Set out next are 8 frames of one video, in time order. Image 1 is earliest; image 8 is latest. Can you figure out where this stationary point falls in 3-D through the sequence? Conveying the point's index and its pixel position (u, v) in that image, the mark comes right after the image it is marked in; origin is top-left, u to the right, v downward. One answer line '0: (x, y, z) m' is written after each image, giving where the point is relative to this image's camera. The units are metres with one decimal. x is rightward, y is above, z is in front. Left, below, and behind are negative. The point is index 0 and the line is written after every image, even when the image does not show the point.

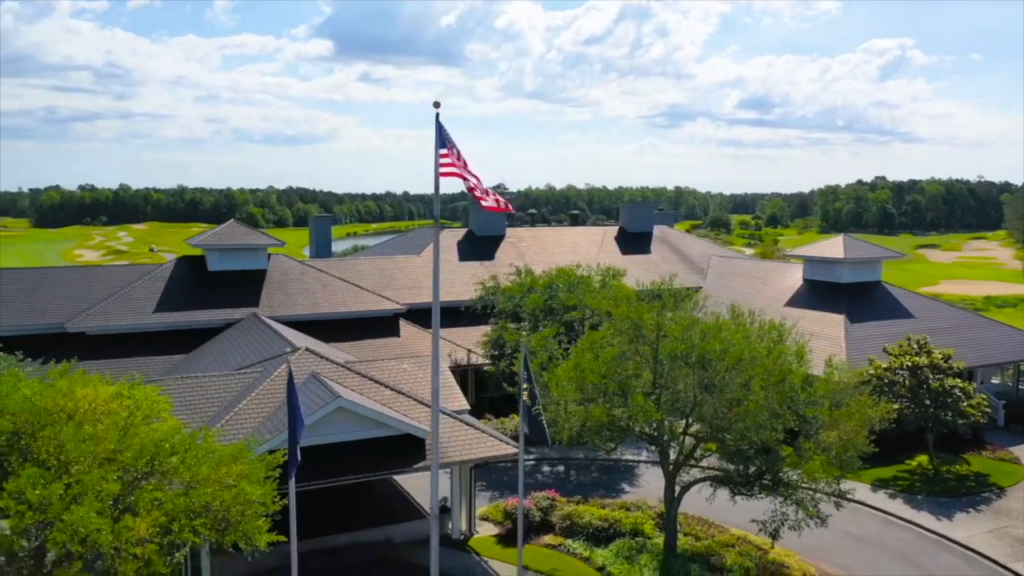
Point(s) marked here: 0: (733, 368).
0: (+4.7, -1.8, +18.1) m
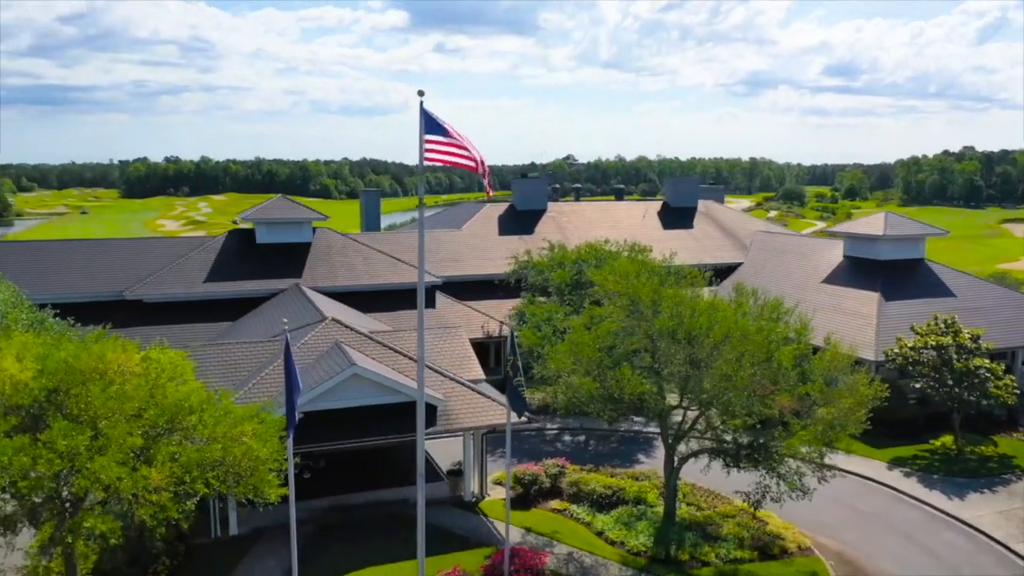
0: (+4.6, -1.3, +18.6) m
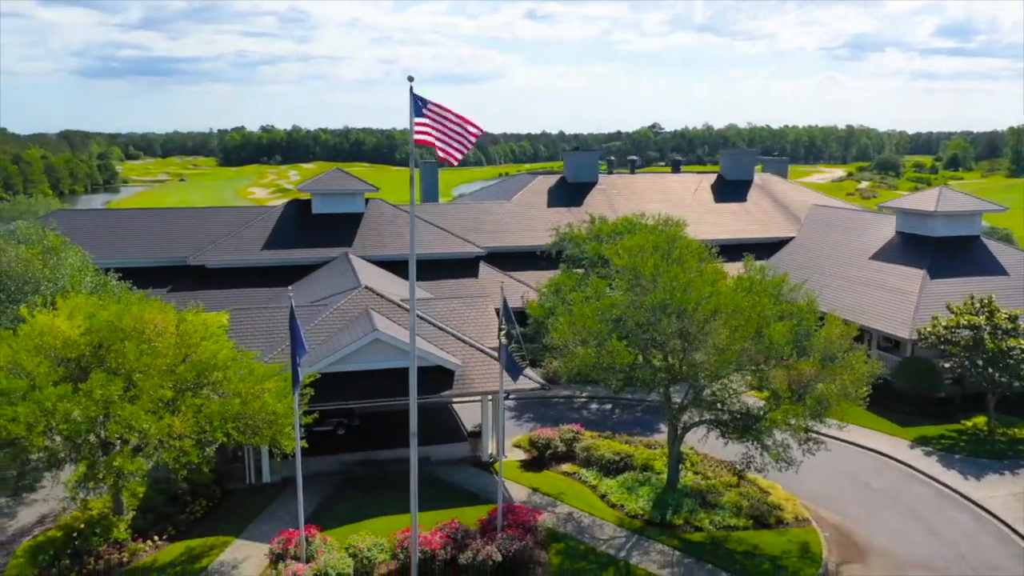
0: (+4.6, -0.7, +19.2) m
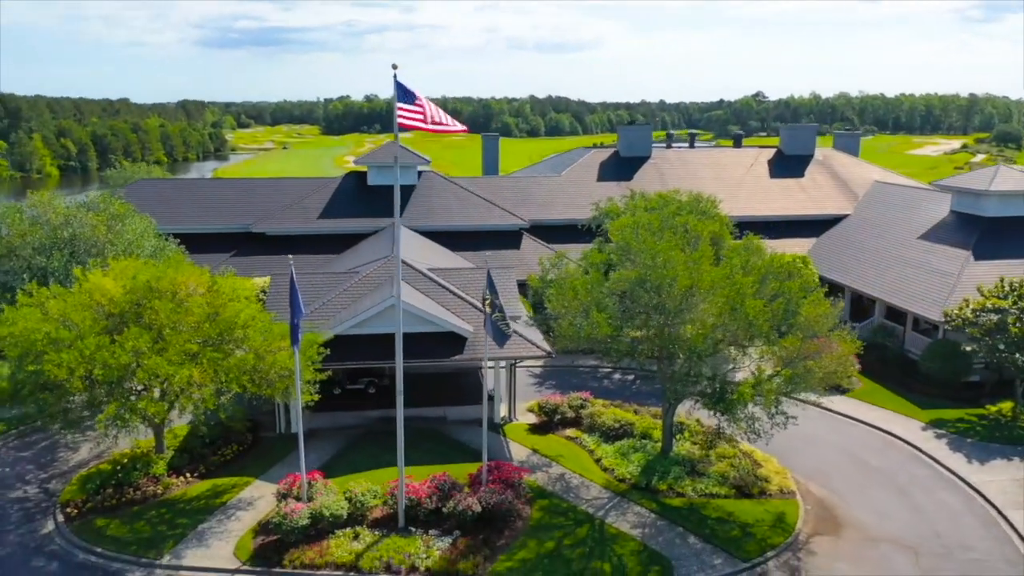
0: (+4.3, -0.2, +20.0) m
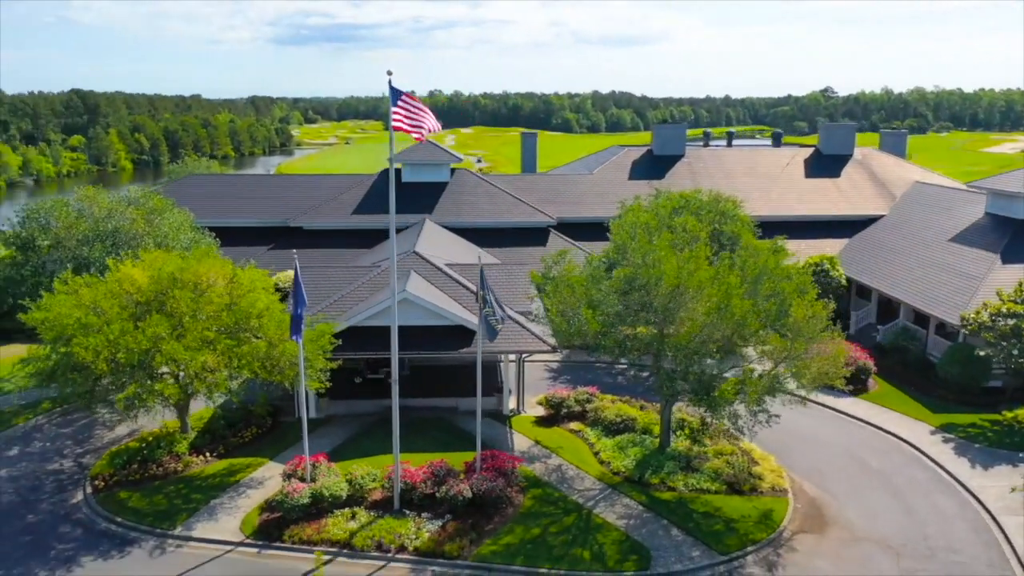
0: (+4.1, -0.2, +20.5) m
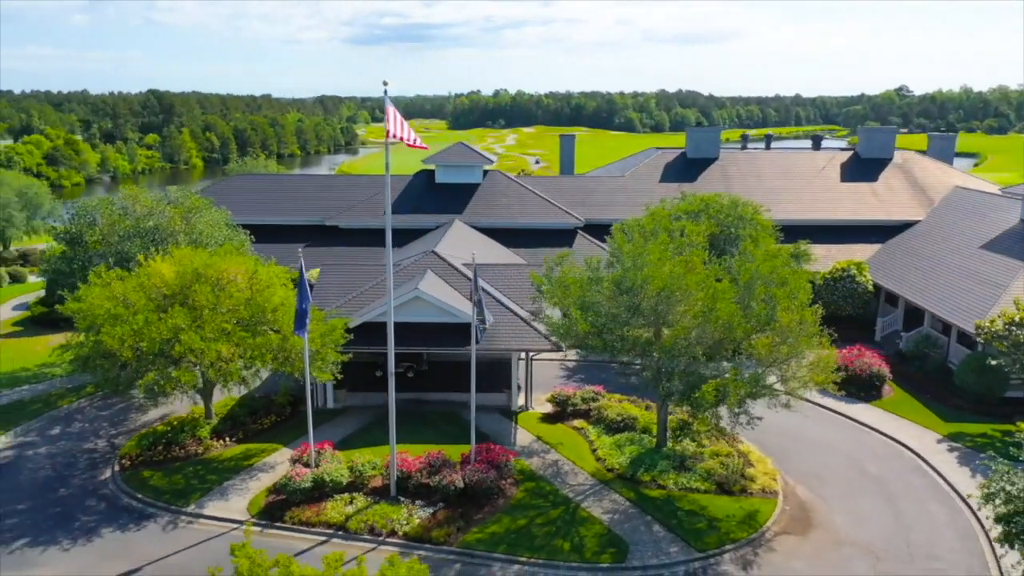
0: (+3.9, -0.2, +21.1) m
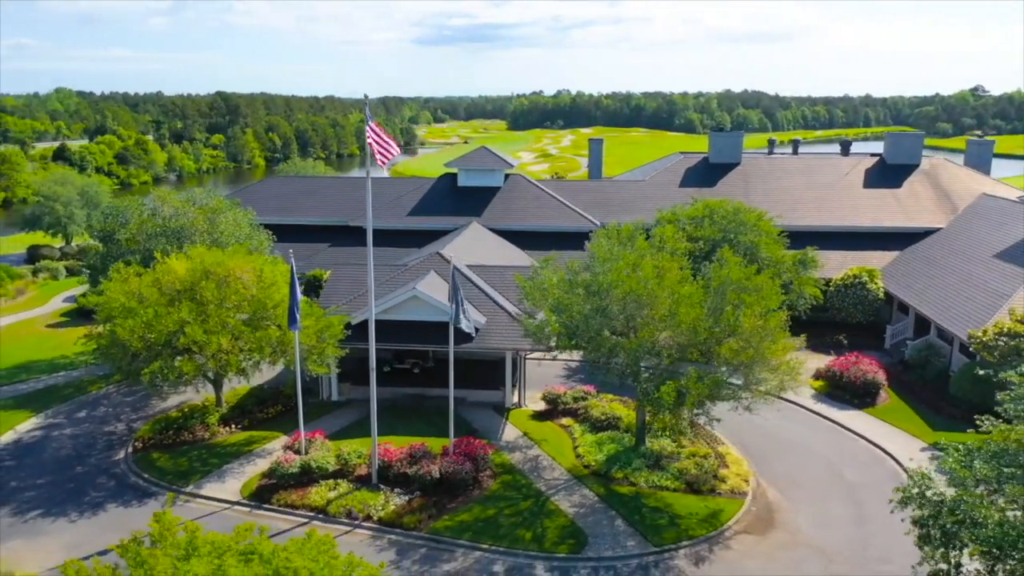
0: (+3.2, -0.3, +21.9) m
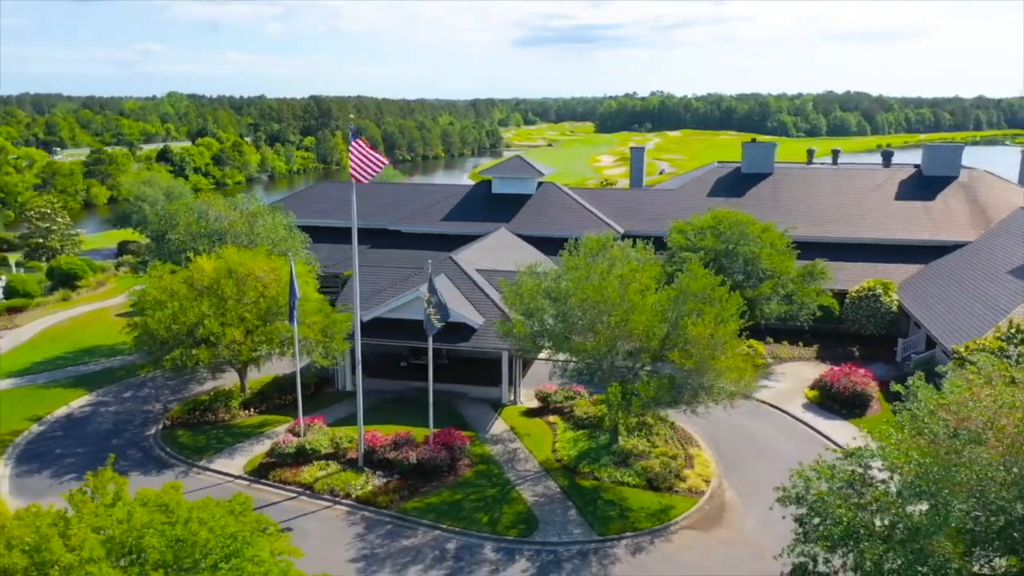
0: (+2.3, -0.6, +23.5) m
